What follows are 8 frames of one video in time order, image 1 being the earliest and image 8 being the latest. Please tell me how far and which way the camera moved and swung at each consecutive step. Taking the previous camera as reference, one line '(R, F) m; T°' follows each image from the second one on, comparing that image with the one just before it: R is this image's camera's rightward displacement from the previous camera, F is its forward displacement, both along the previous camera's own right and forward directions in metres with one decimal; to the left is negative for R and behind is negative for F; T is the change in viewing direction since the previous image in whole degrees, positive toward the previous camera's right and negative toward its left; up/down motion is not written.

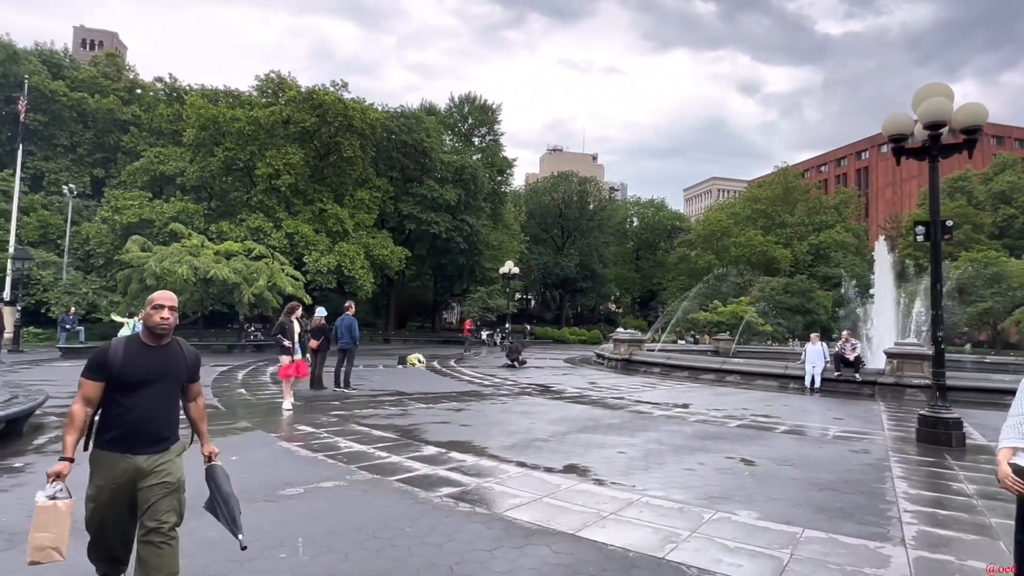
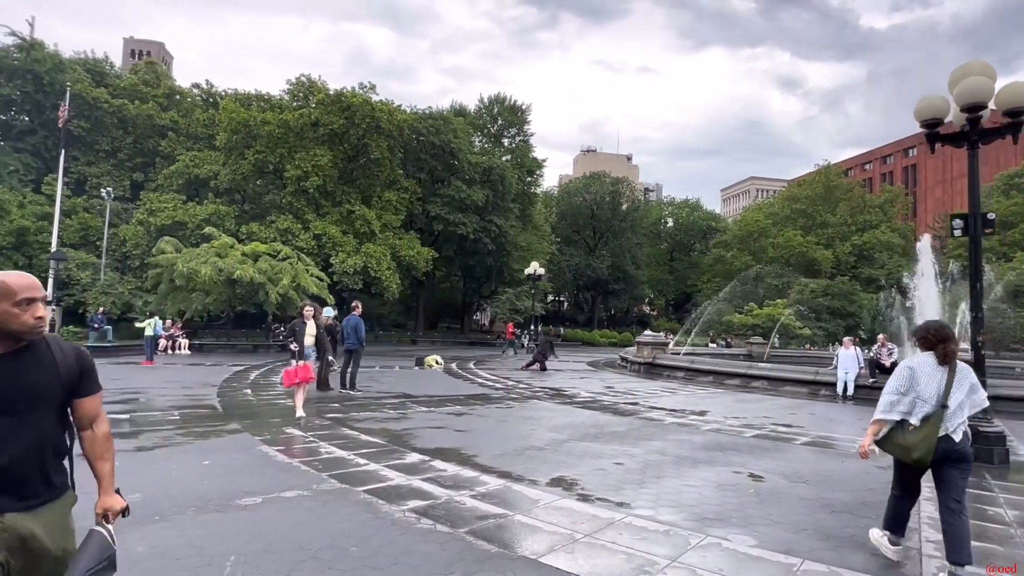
(+0.6, +0.5) m; -3°
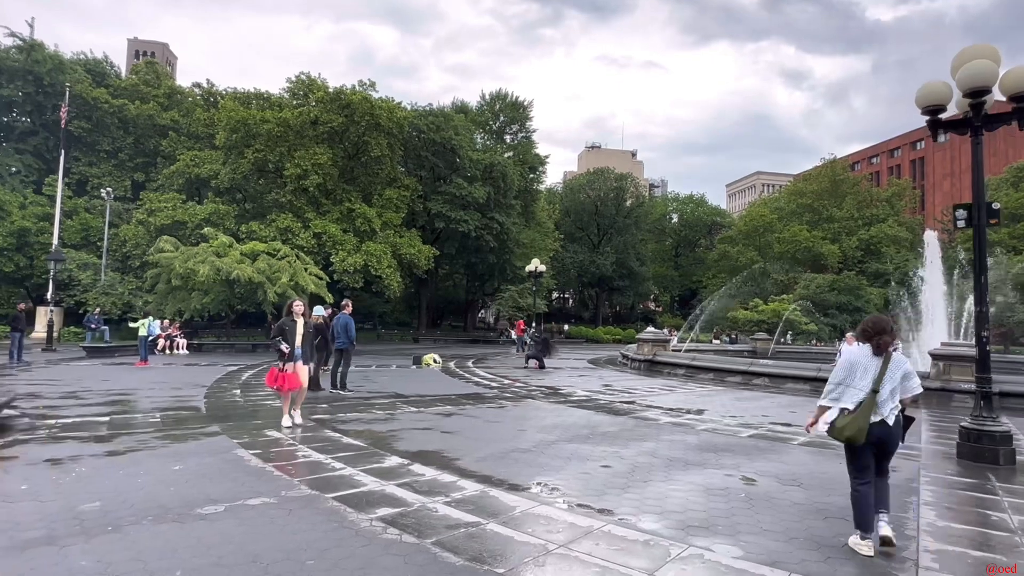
(+0.3, +0.3) m; -1°
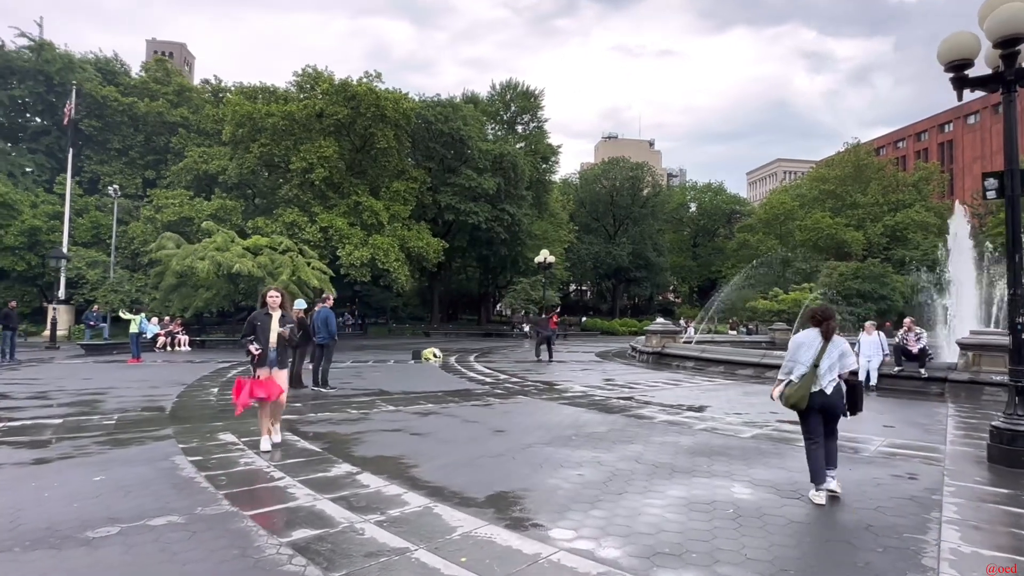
(+0.6, +0.8) m; -2°
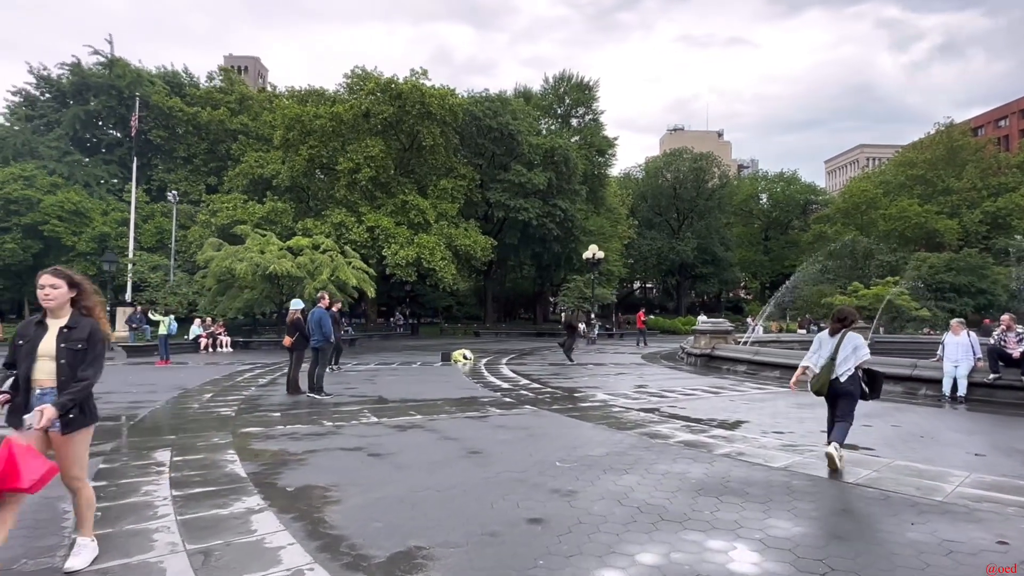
(+1.1, +1.4) m; -7°
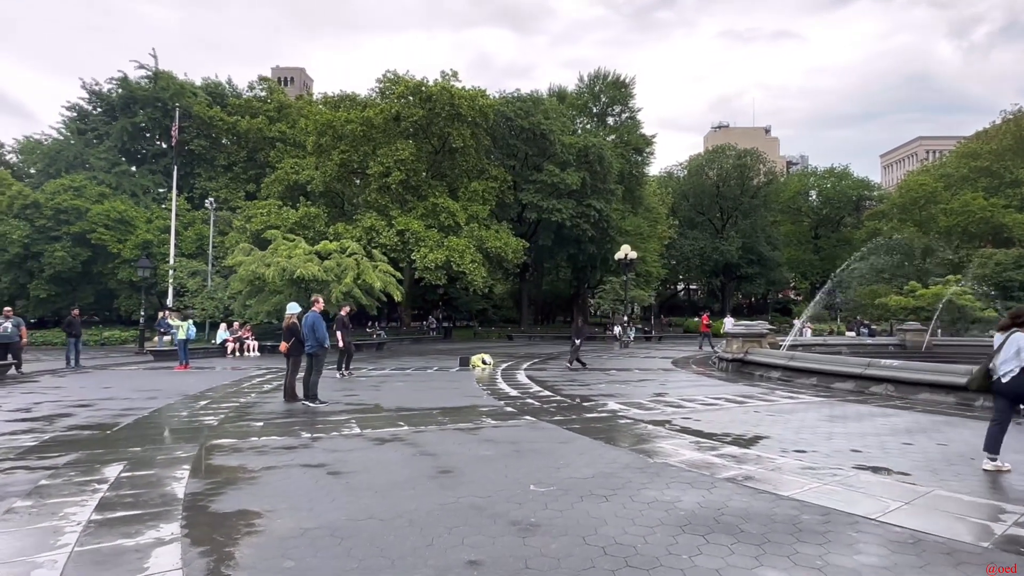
(+0.7, +0.7) m; -4°
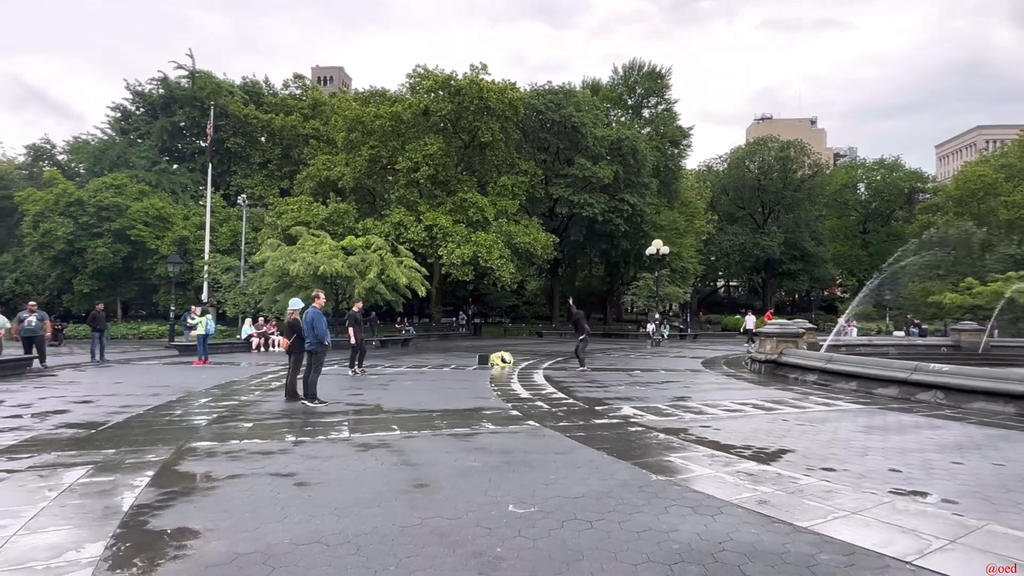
(+0.5, +0.7) m; -4°
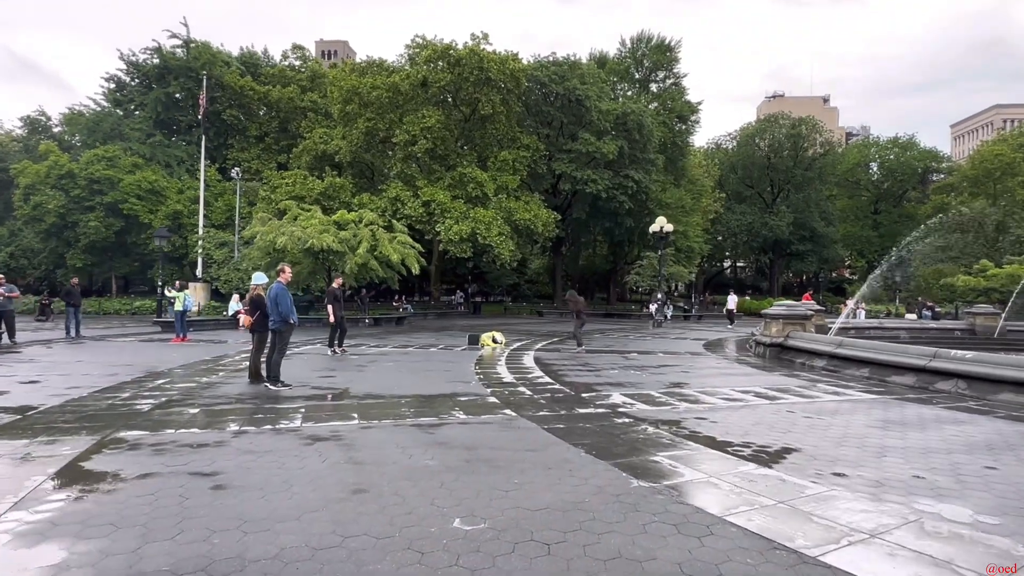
(+0.4, +0.9) m; -1°
